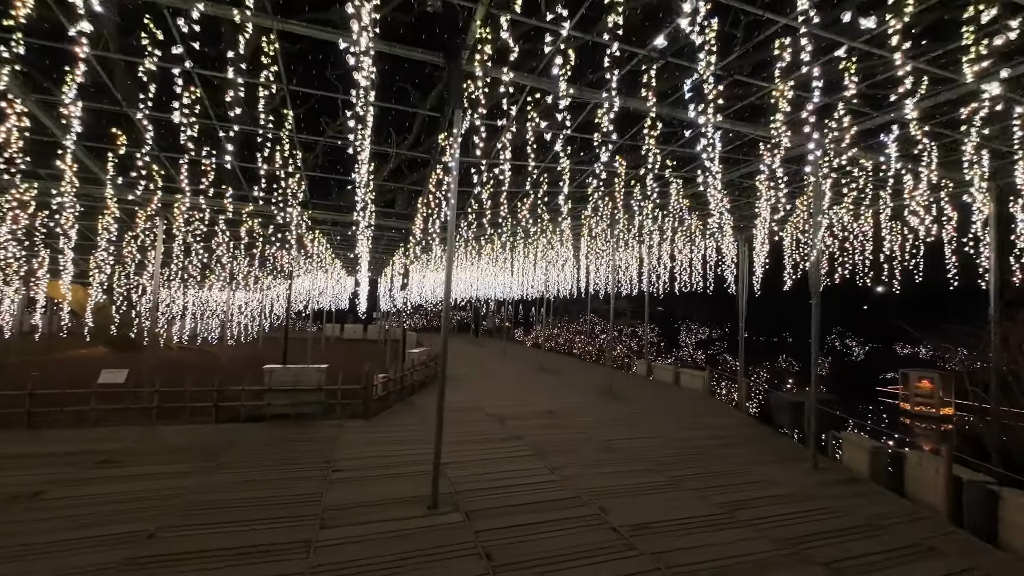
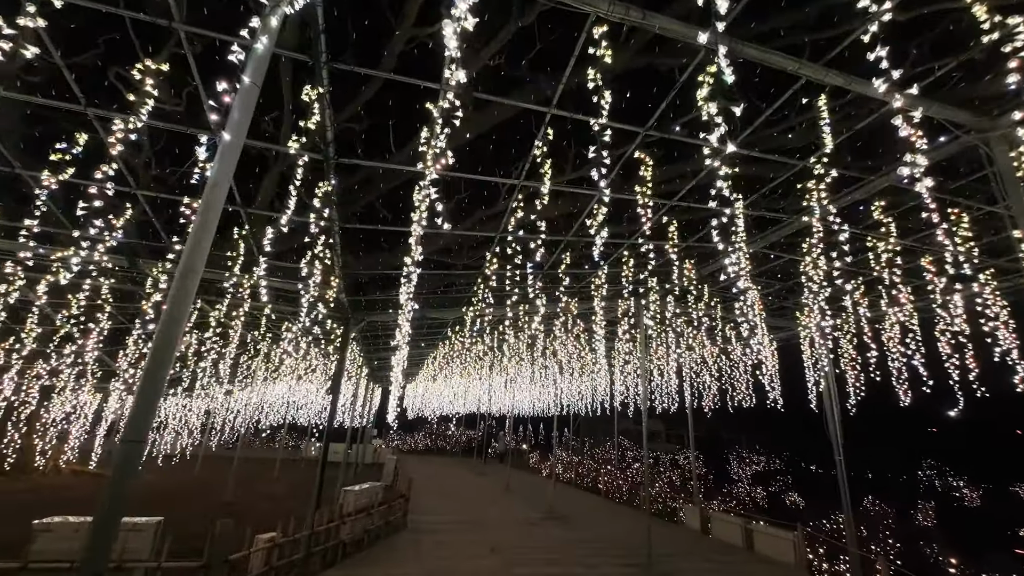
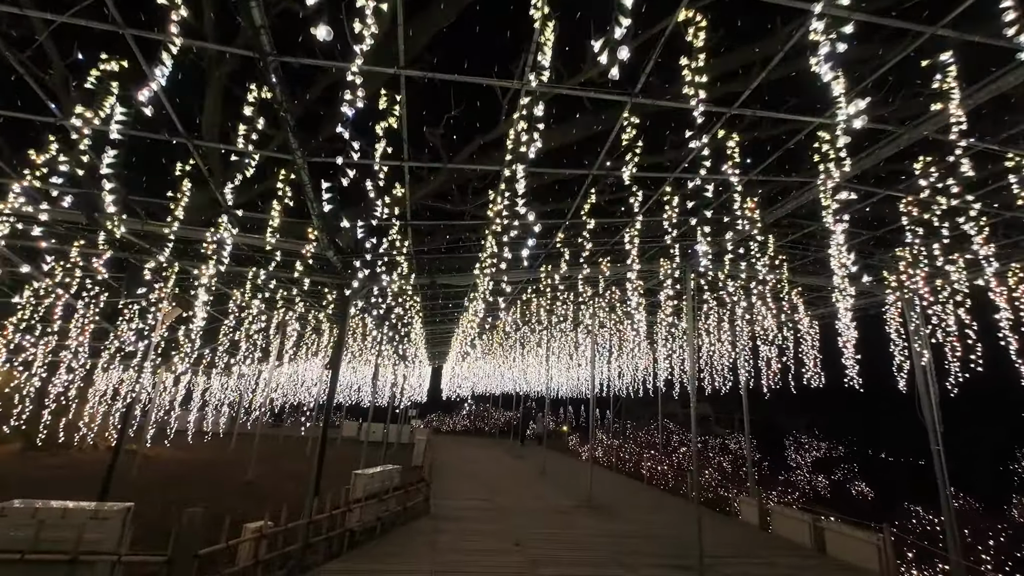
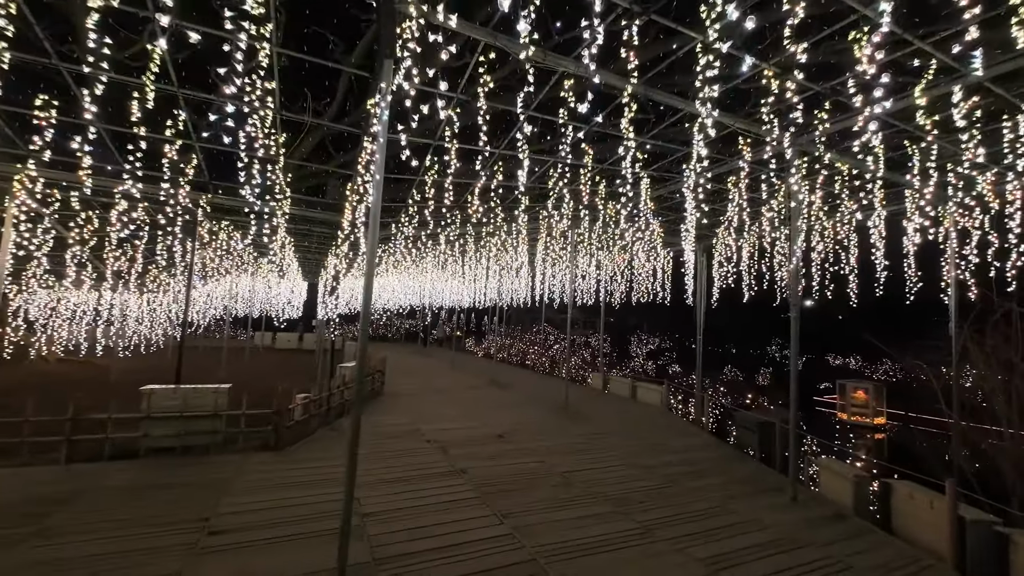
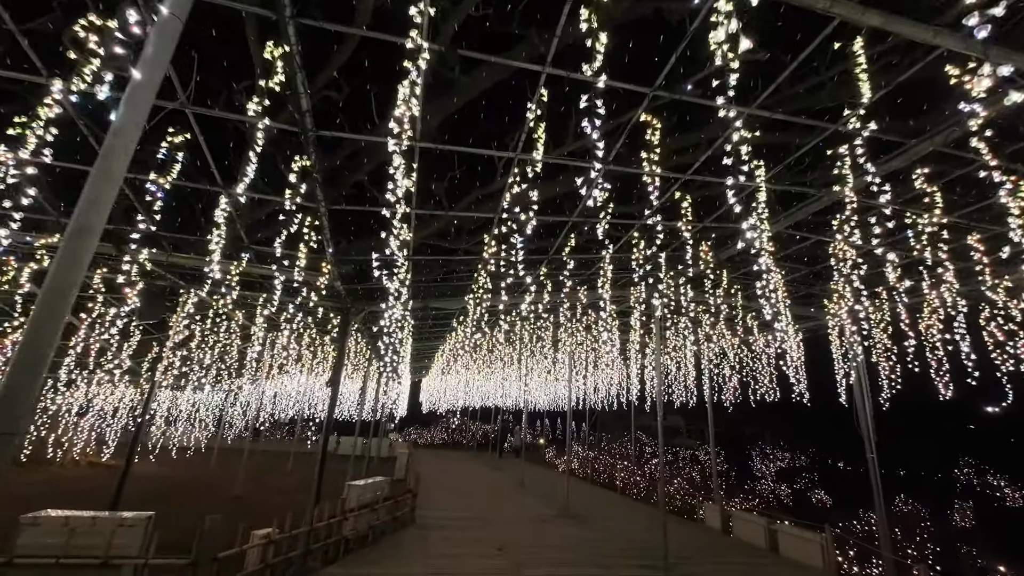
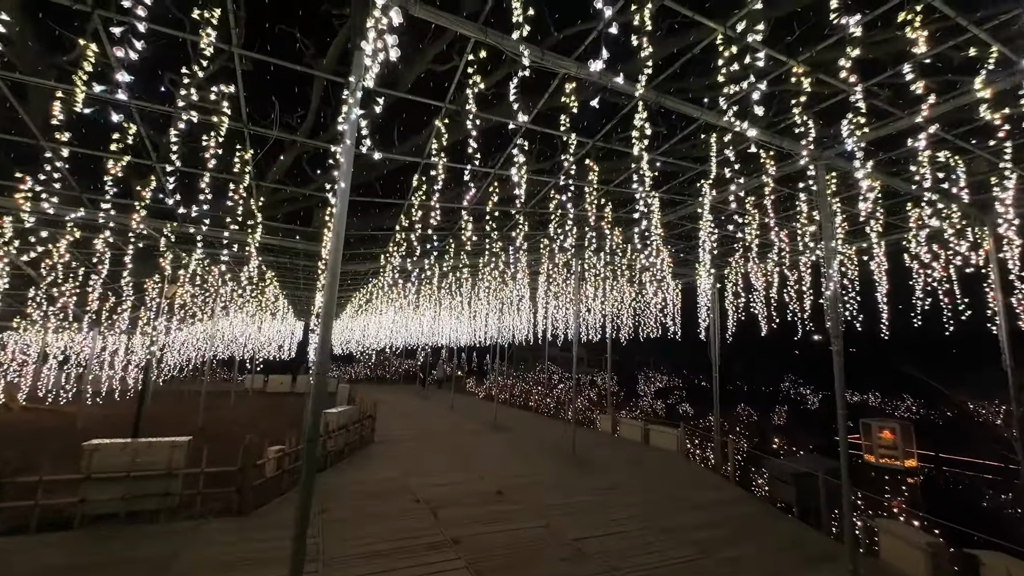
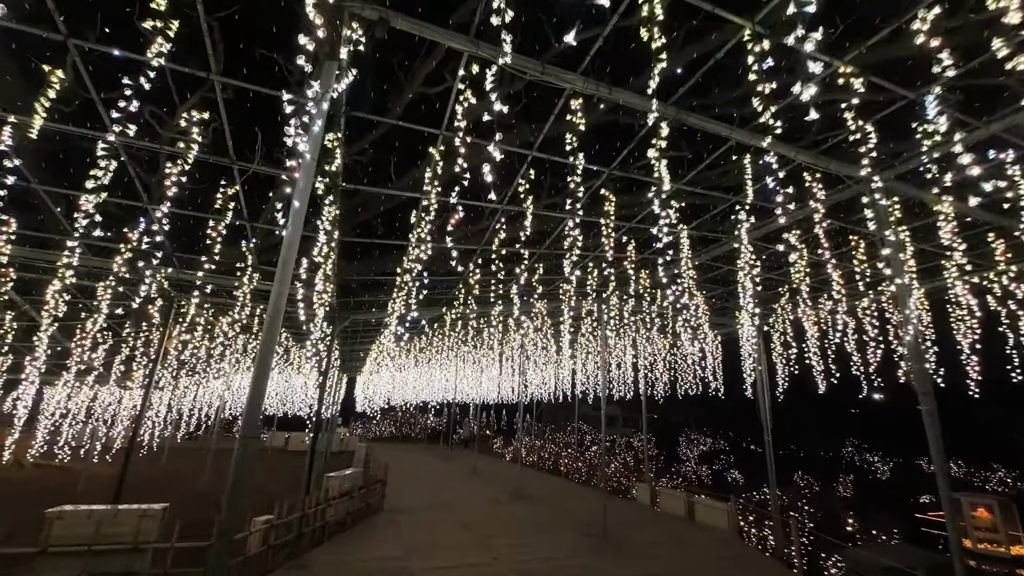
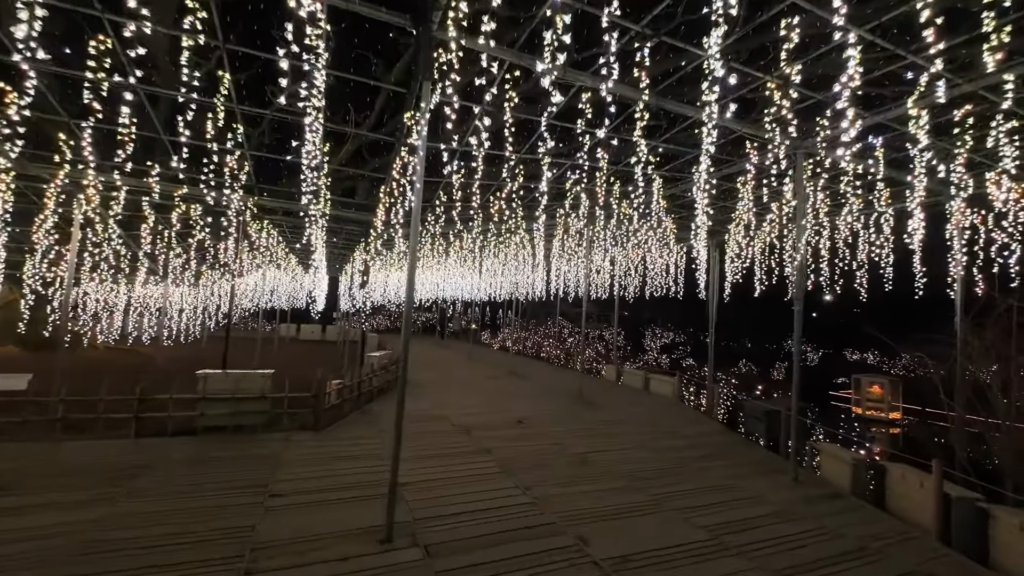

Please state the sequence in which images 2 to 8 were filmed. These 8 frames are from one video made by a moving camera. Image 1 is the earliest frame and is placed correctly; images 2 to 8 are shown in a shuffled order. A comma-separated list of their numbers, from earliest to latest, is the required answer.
8, 4, 6, 7, 2, 5, 3
